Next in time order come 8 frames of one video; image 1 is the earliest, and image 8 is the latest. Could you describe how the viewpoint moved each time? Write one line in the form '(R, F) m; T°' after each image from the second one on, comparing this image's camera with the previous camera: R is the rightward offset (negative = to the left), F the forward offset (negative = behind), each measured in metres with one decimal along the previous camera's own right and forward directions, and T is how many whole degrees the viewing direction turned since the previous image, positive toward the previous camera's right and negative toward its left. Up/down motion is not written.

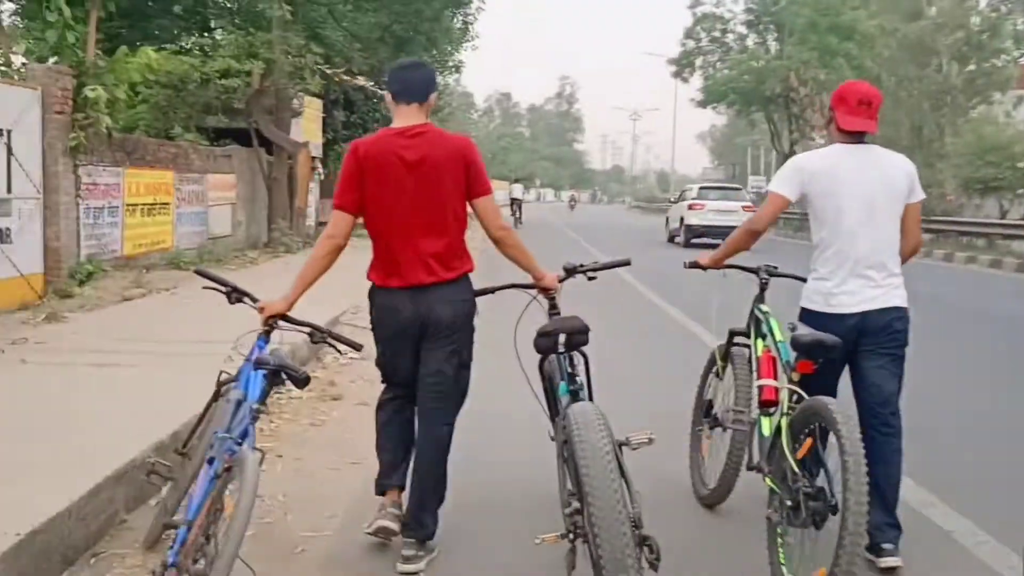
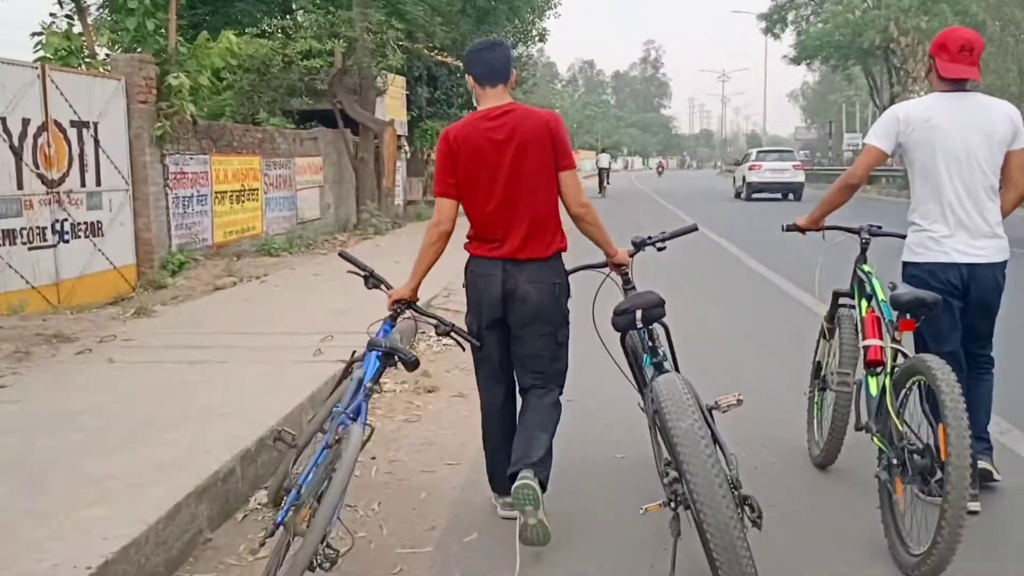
(-0.1, +0.4) m; -5°
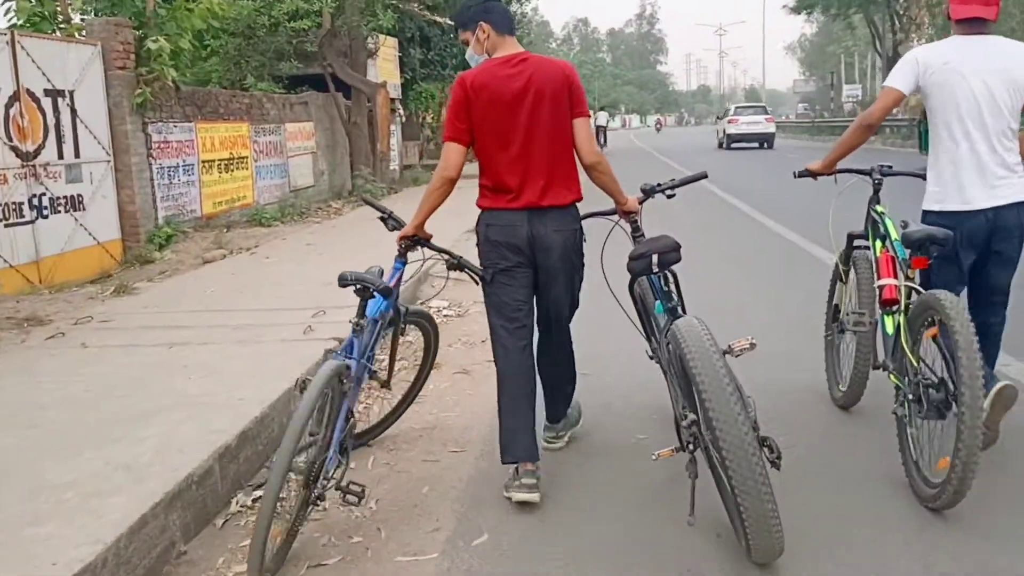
(0.0, +0.3) m; 0°
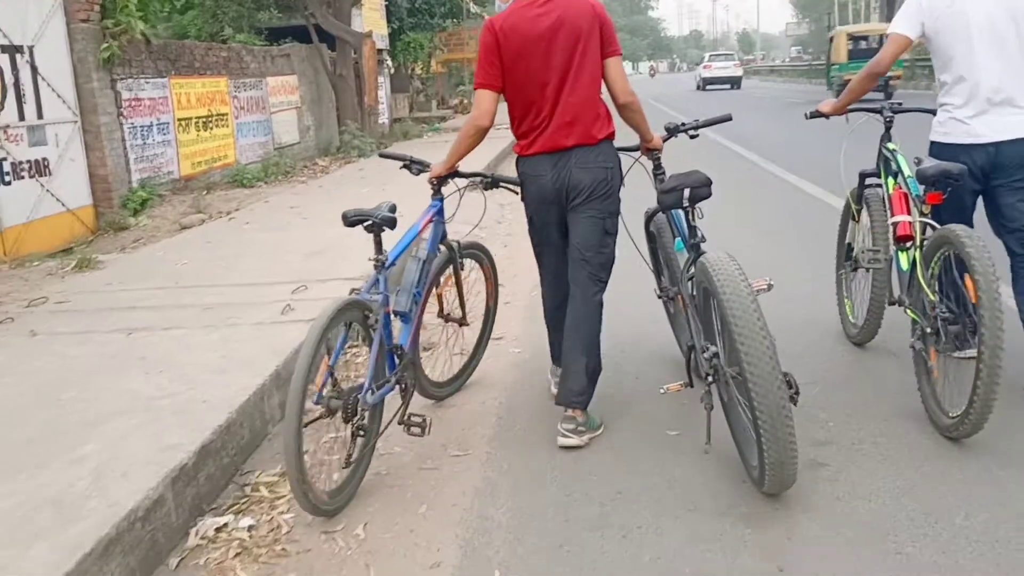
(0.0, +0.5) m; 0°
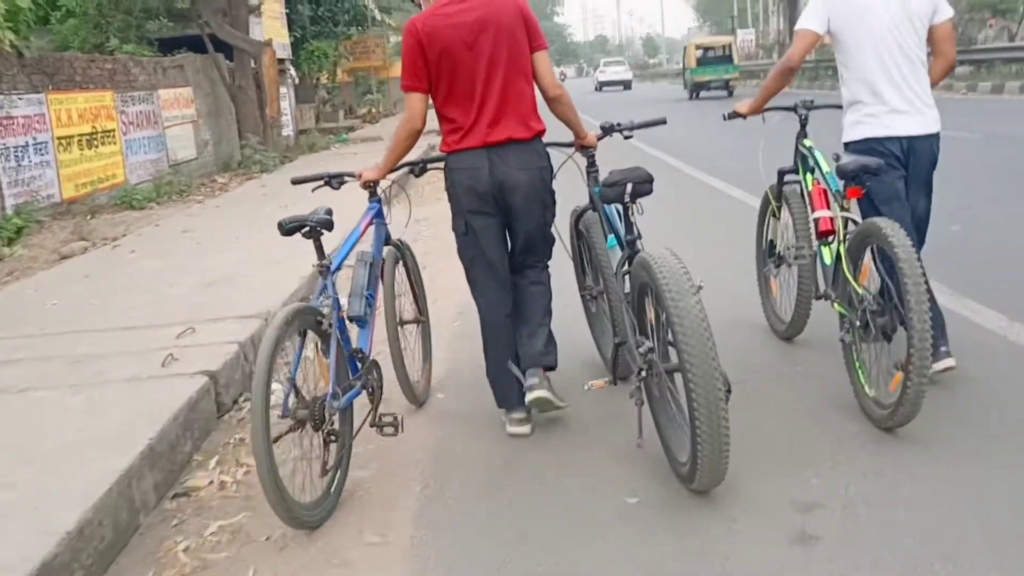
(0.0, +0.5) m; +5°
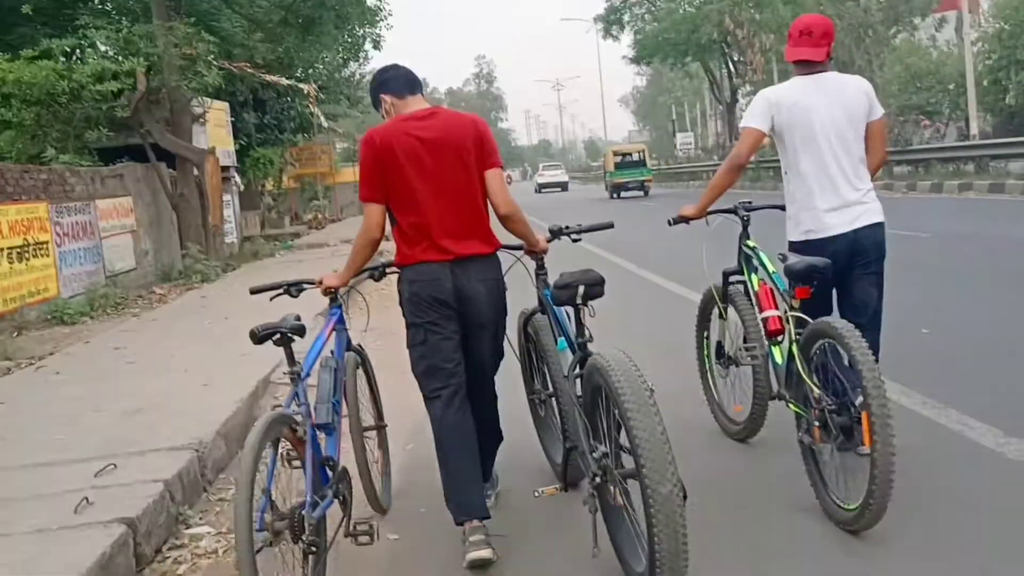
(0.0, +0.2) m; +3°
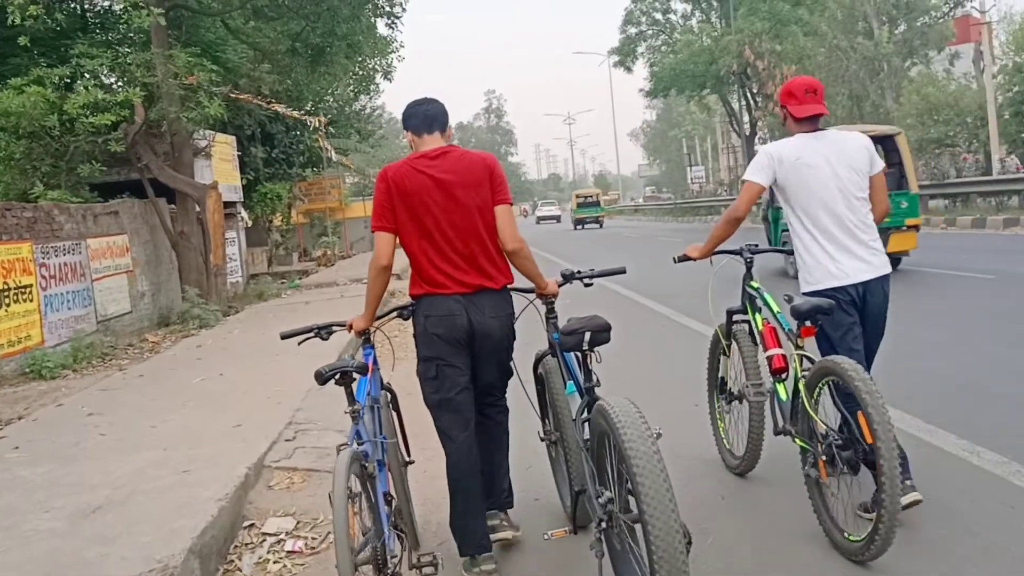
(-0.1, +0.8) m; -1°
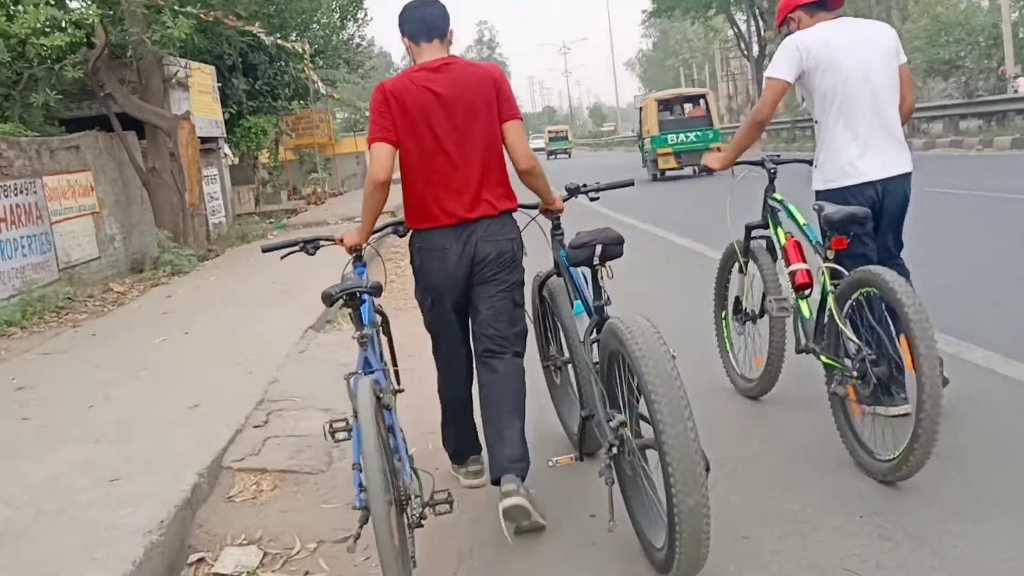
(-0.1, +1.0) m; 0°
